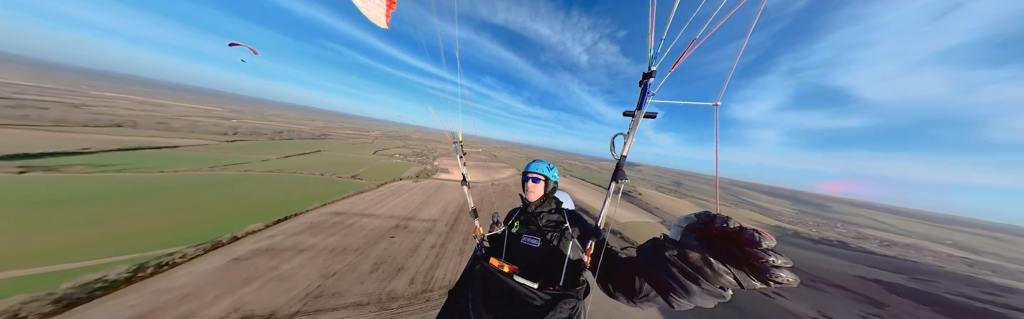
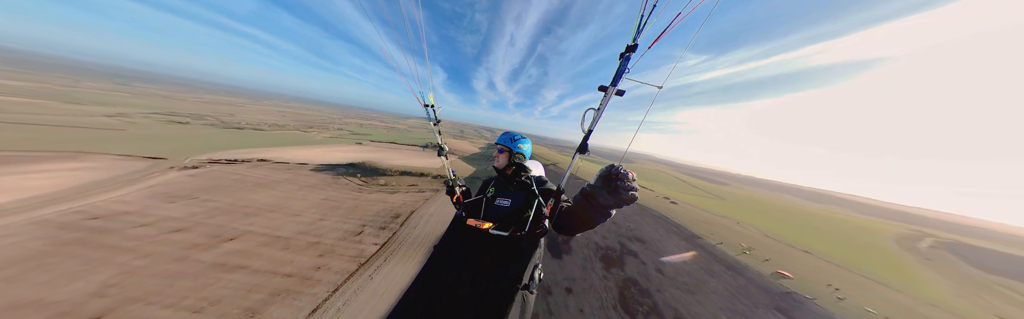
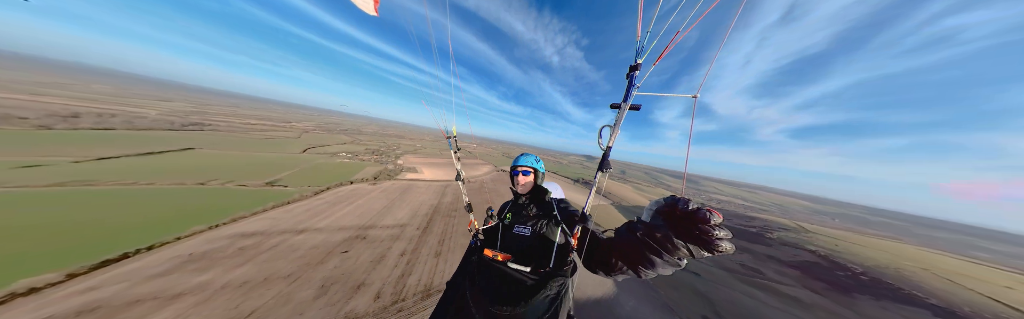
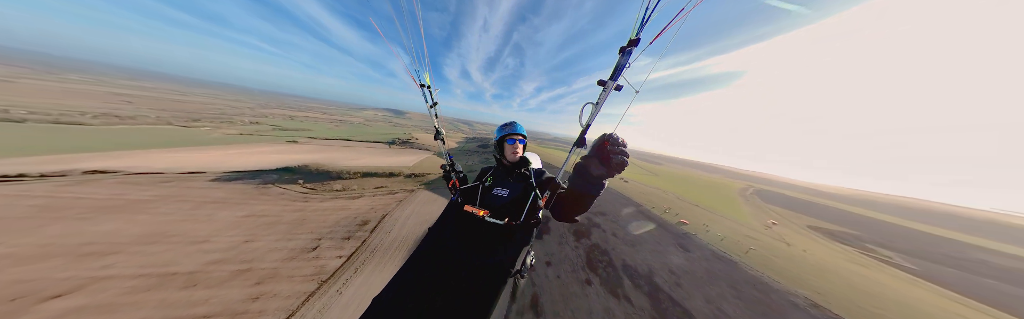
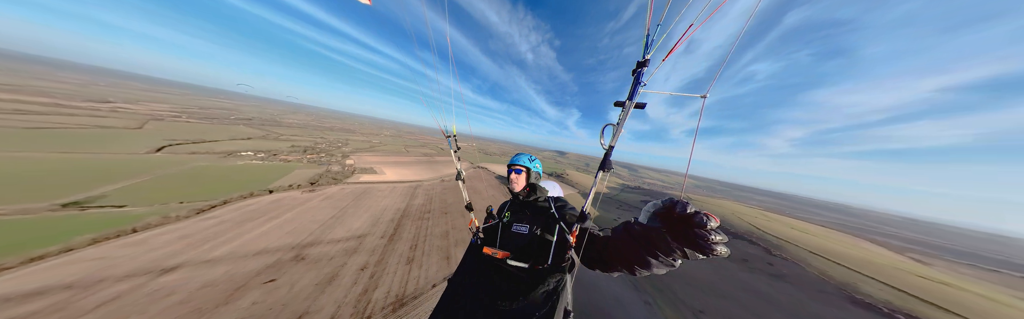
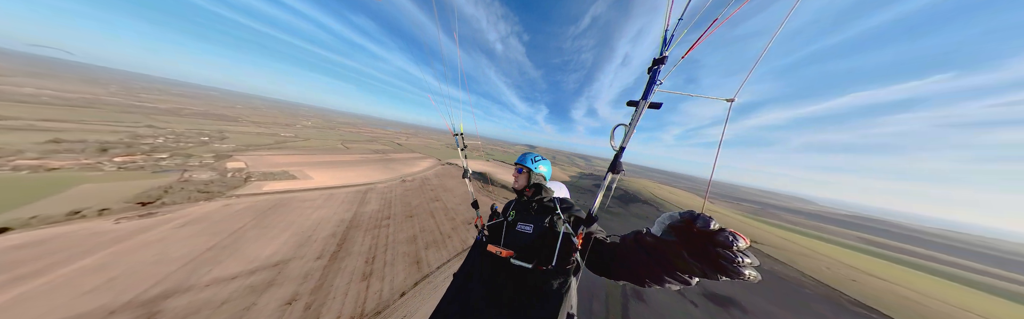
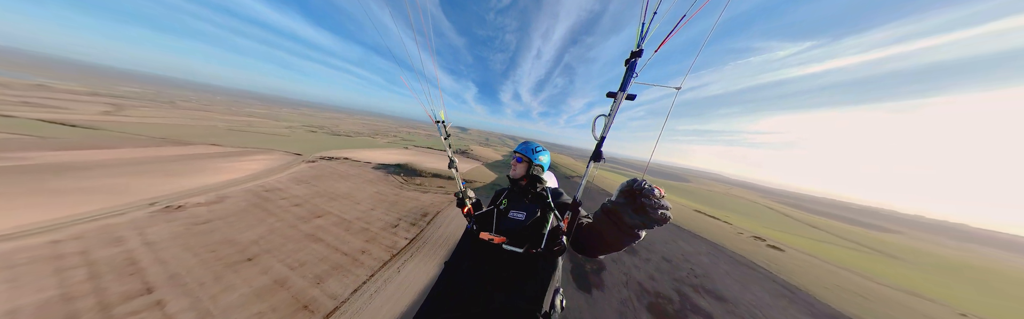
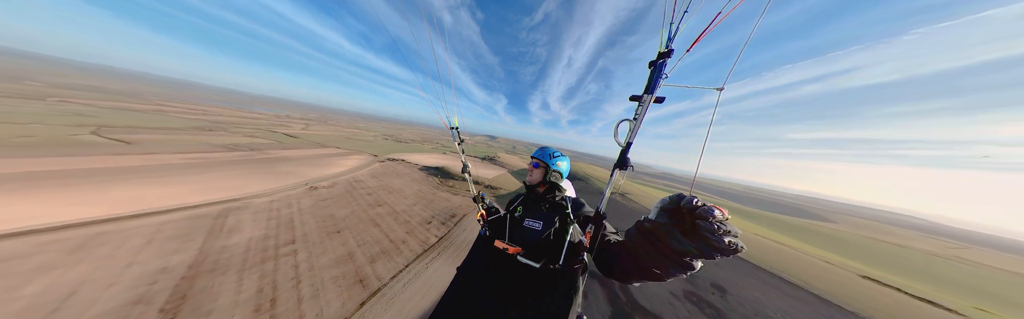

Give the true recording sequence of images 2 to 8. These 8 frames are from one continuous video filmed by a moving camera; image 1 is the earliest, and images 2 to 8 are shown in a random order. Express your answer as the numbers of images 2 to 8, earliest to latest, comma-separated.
3, 5, 6, 8, 7, 2, 4
